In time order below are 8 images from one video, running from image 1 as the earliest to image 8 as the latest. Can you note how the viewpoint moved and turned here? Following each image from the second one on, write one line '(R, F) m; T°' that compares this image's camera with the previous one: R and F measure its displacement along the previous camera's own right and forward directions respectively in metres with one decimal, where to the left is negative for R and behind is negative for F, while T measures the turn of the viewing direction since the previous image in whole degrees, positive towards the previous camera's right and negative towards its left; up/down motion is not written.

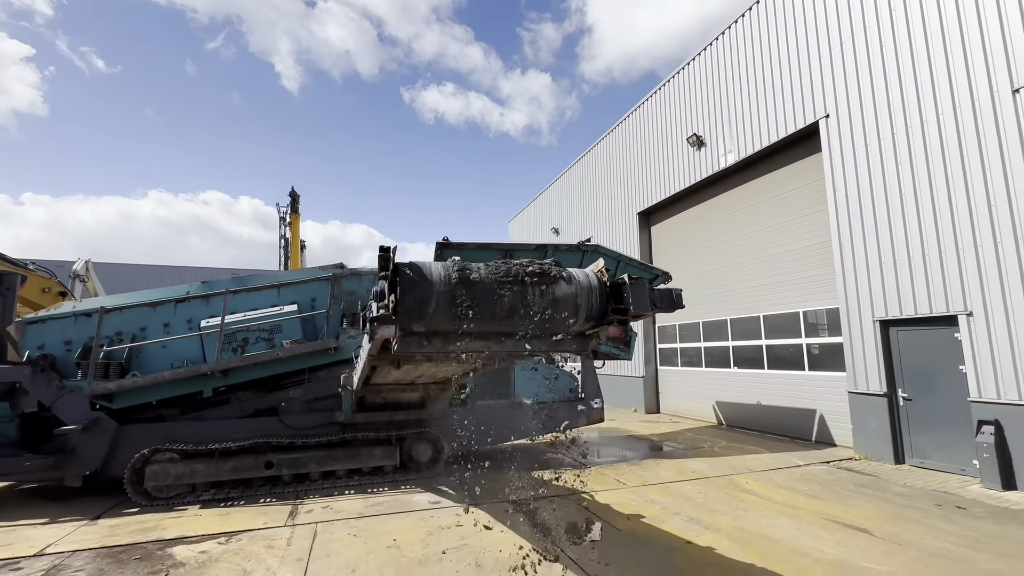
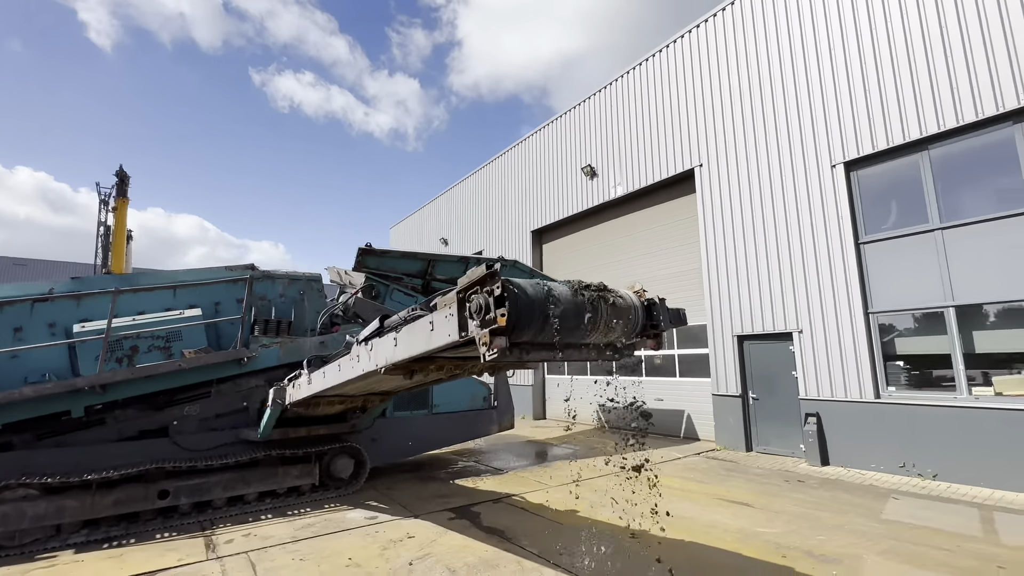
(-0.9, -0.1) m; +17°
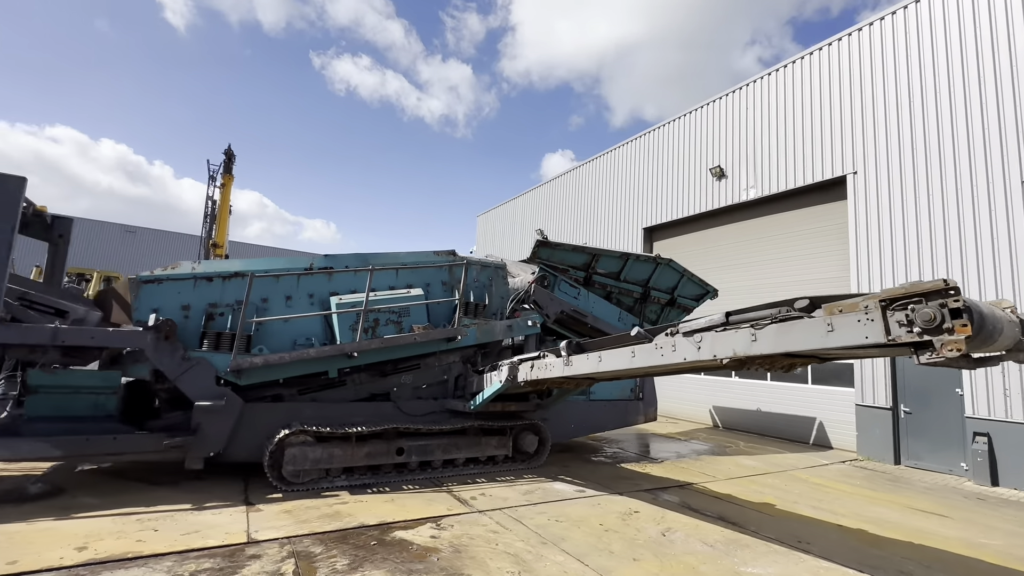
(-1.9, -0.5) m; -5°
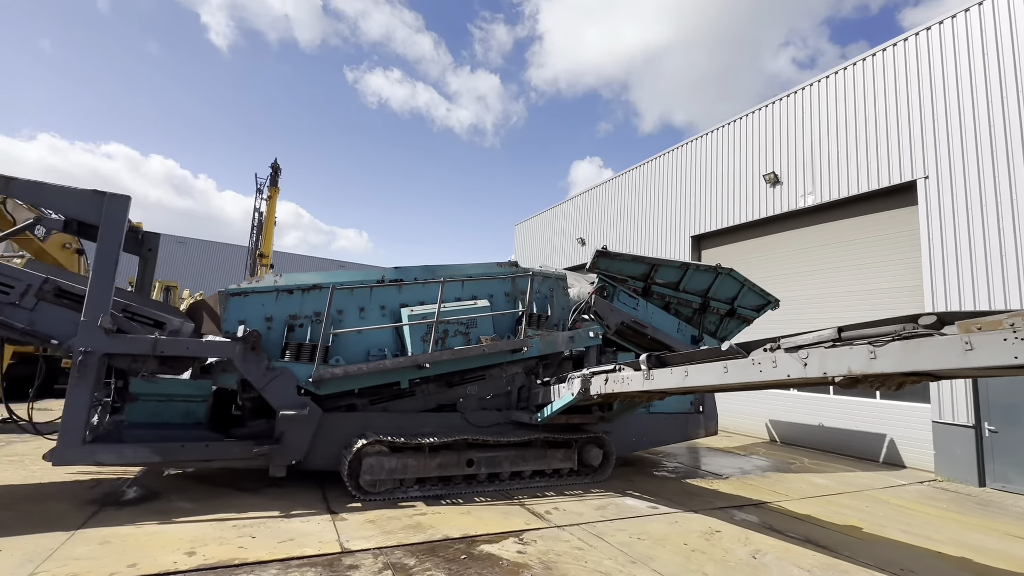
(-0.5, 0.0) m; -3°
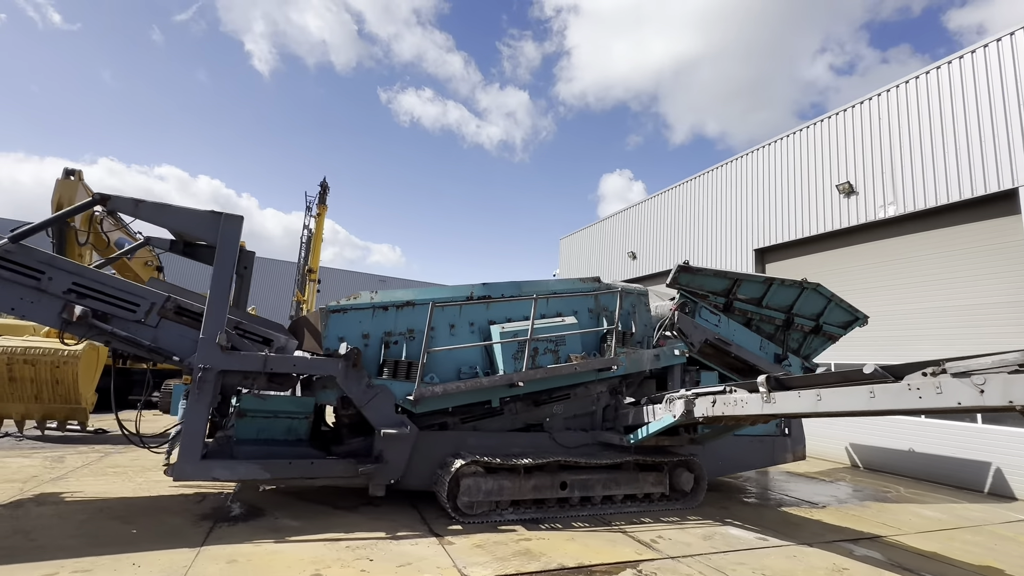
(-0.7, +0.1) m; -4°
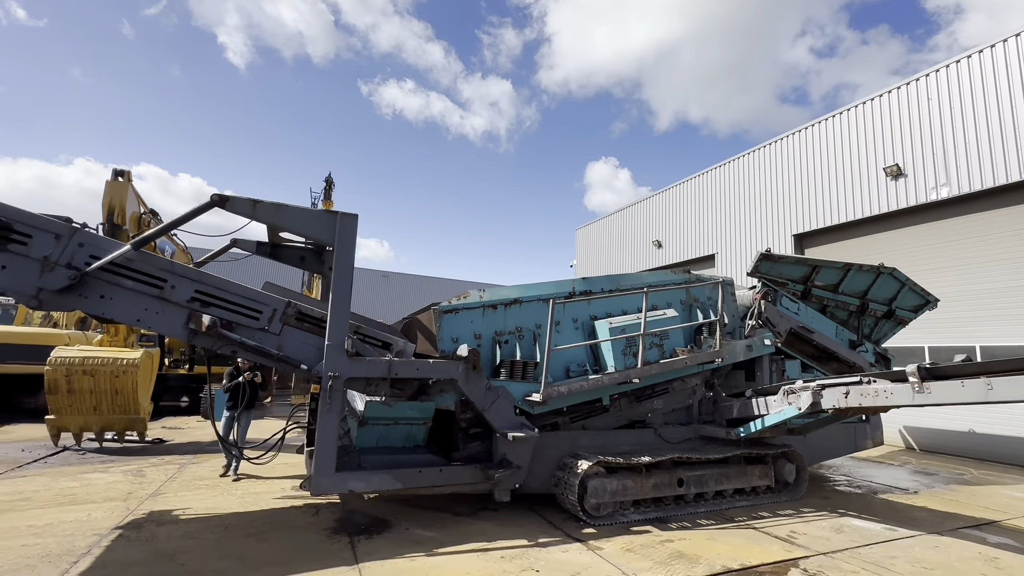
(-1.3, +0.2) m; +1°
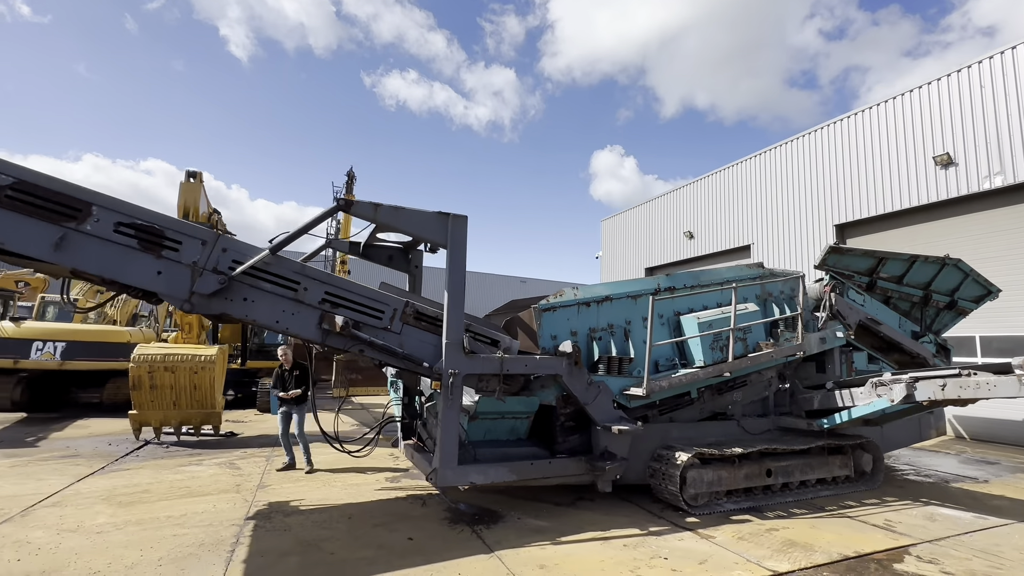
(-0.9, -0.1) m; -1°
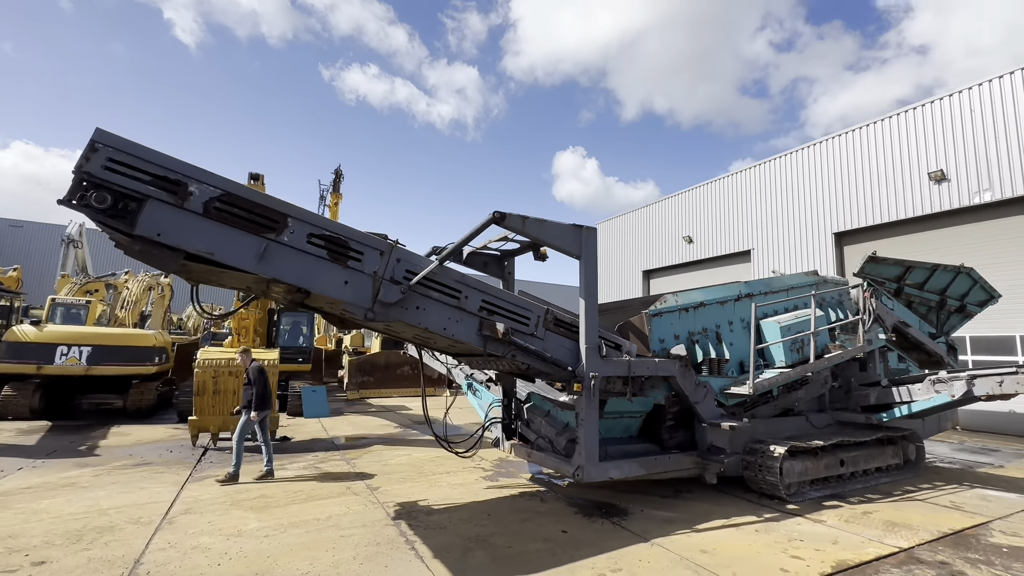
(-1.6, -0.2) m; +4°
